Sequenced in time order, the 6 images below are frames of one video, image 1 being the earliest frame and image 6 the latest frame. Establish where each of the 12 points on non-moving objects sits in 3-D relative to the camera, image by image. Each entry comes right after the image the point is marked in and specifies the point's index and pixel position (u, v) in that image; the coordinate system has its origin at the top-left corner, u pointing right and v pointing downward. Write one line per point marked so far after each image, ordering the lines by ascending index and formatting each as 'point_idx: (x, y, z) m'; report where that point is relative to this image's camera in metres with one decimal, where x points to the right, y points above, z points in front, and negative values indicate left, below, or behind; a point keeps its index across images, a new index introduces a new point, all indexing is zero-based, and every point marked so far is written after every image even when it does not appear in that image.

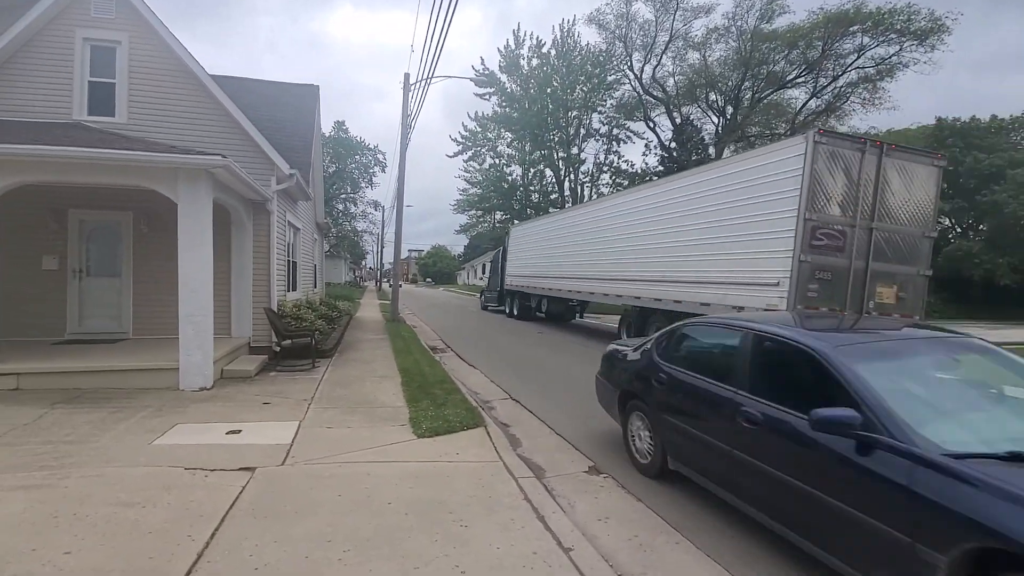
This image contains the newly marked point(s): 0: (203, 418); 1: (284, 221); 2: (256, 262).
0: (-4.0, -1.7, +6.6) m
1: (-5.6, +1.6, +12.4) m
2: (-5.6, +0.6, +11.0) m
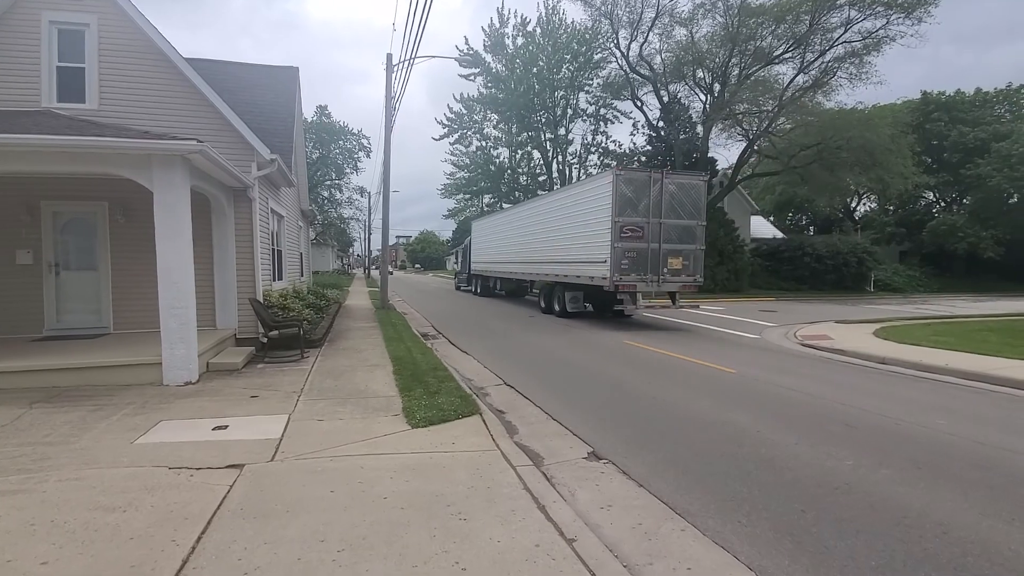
0: (-4.1, -1.6, +6.4) m
1: (-5.8, +1.9, +12.0) m
2: (-5.8, +0.8, +10.7) m
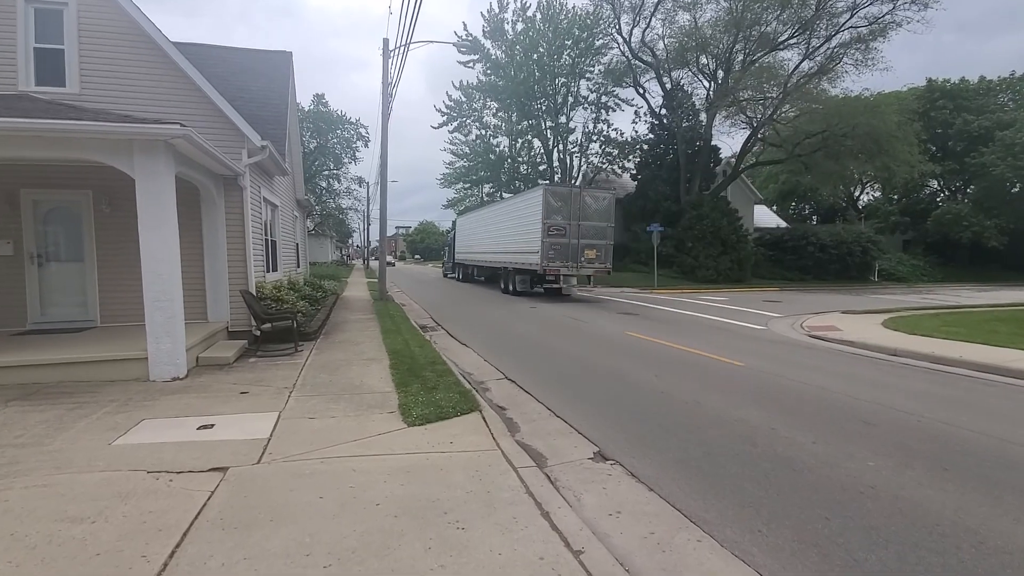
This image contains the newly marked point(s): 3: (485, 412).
0: (-4.1, -1.5, +6.1) m
1: (-5.8, +2.1, +11.7) m
2: (-5.8, +1.0, +10.4) m
3: (-0.3, -1.6, +6.3) m
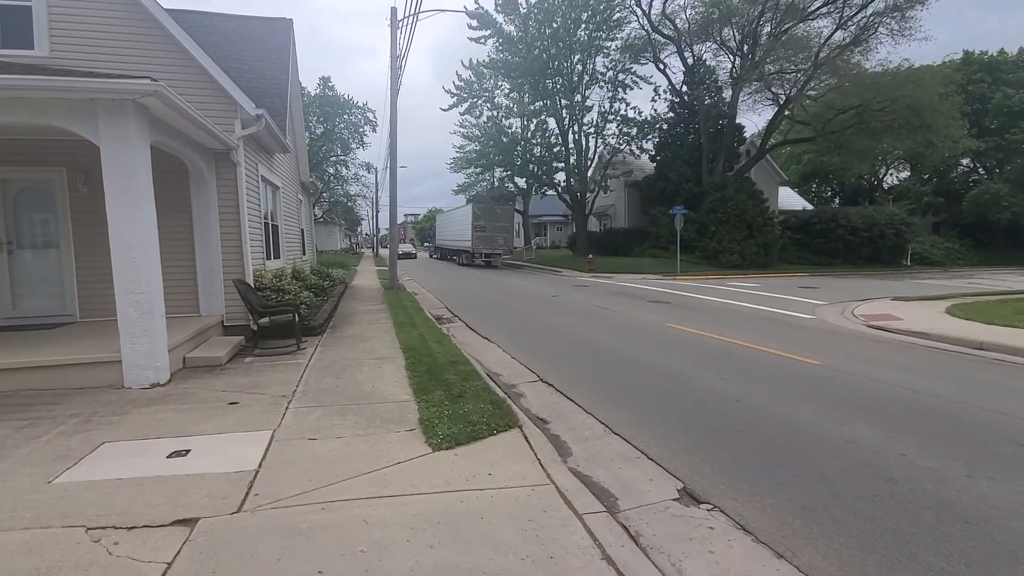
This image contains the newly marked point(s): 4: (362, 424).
0: (-3.6, -1.4, +5.0) m
1: (-5.3, +2.3, +10.5) m
2: (-5.2, +1.1, +9.2) m
3: (+0.1, -1.4, +5.1) m
4: (-1.5, -1.4, +5.2) m
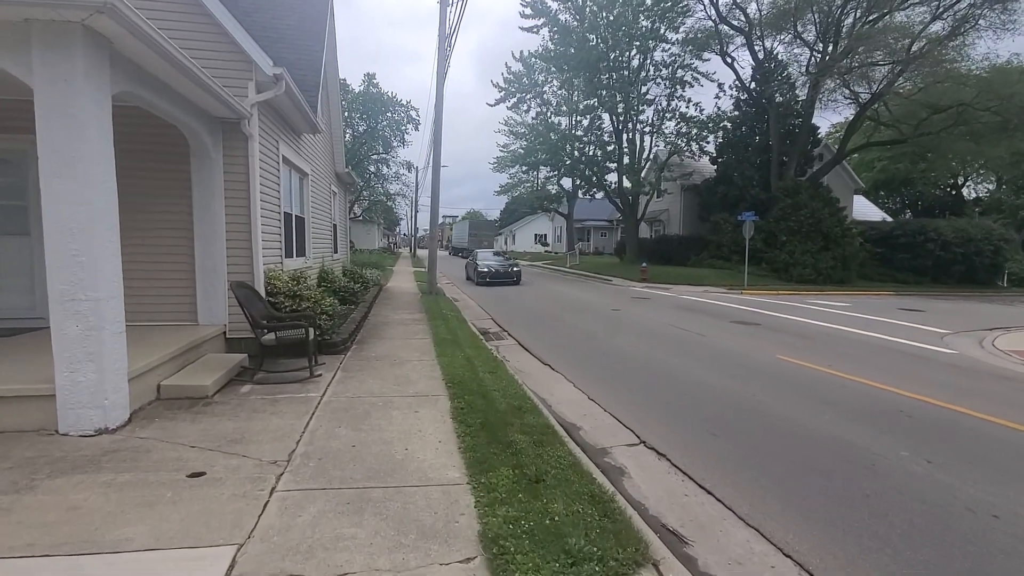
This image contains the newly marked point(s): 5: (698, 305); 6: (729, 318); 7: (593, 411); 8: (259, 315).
0: (-2.8, -1.5, +3.0) m
1: (-4.0, +2.3, +8.7) m
2: (-4.1, +1.1, +7.4) m
3: (+0.9, -1.6, +2.9) m
4: (-0.8, -1.5, +3.1) m
5: (+5.9, -0.6, +16.0) m
6: (+5.9, -0.8, +13.6) m
7: (+1.0, -1.5, +6.0) m
8: (-3.3, -0.3, +6.6) m
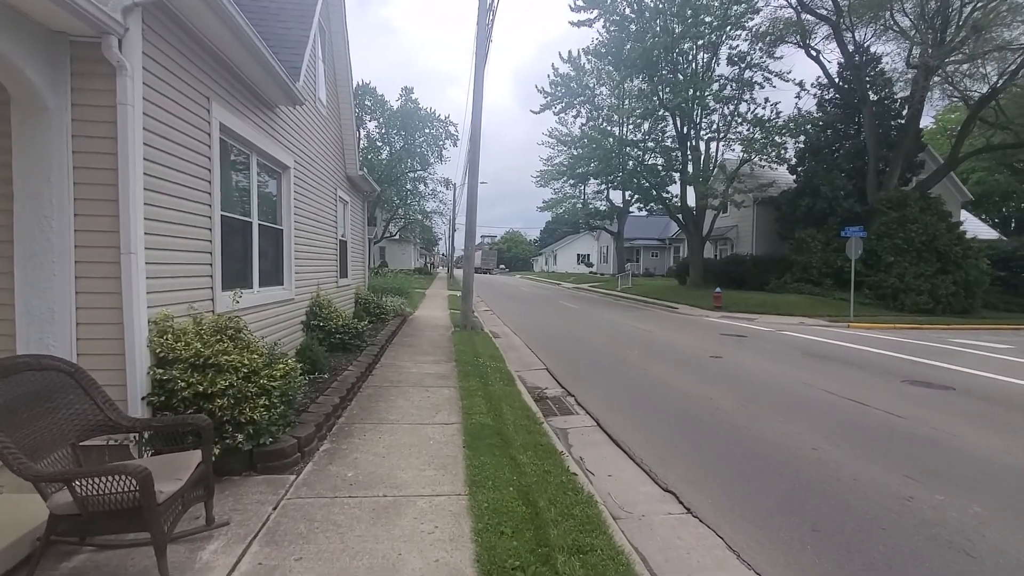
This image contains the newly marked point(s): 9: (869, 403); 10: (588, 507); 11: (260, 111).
0: (-2.4, -1.8, -0.6) m
1: (-3.1, +1.7, +5.3) m
2: (-3.3, +0.6, +4.0) m
3: (+1.3, -2.0, -0.9) m
4: (-0.3, -1.9, -0.6) m
5: (+7.3, -1.4, +11.7) m
6: (+7.1, -1.6, +9.4) m
7: (+1.6, -1.9, +2.1) m
8: (-2.6, -0.8, +3.0) m
9: (+5.2, -1.7, +7.4) m
10: (+0.6, -1.7, +3.7) m
11: (-3.2, +2.3, +6.5) m
